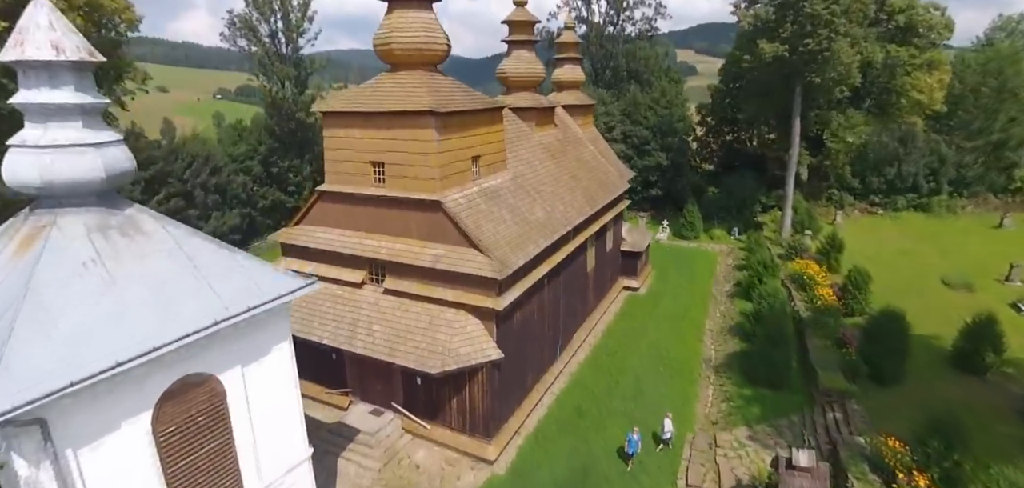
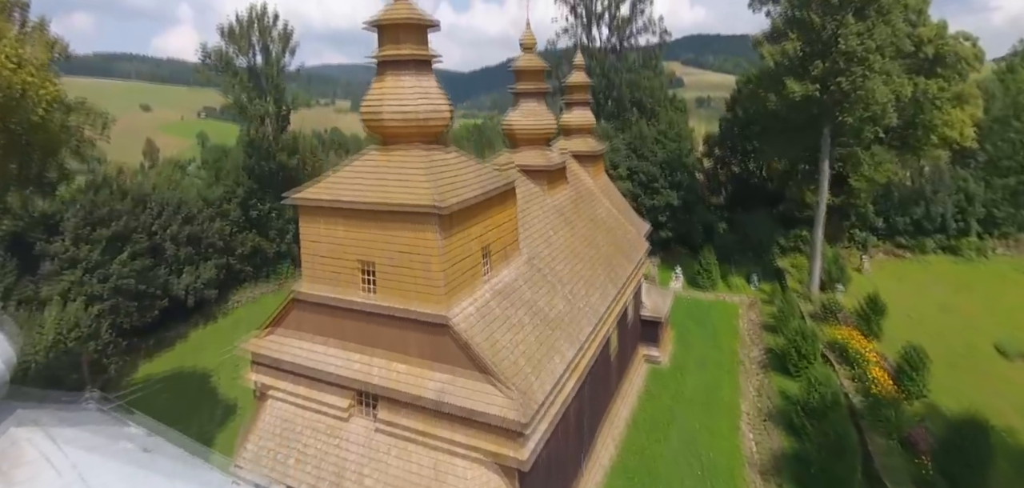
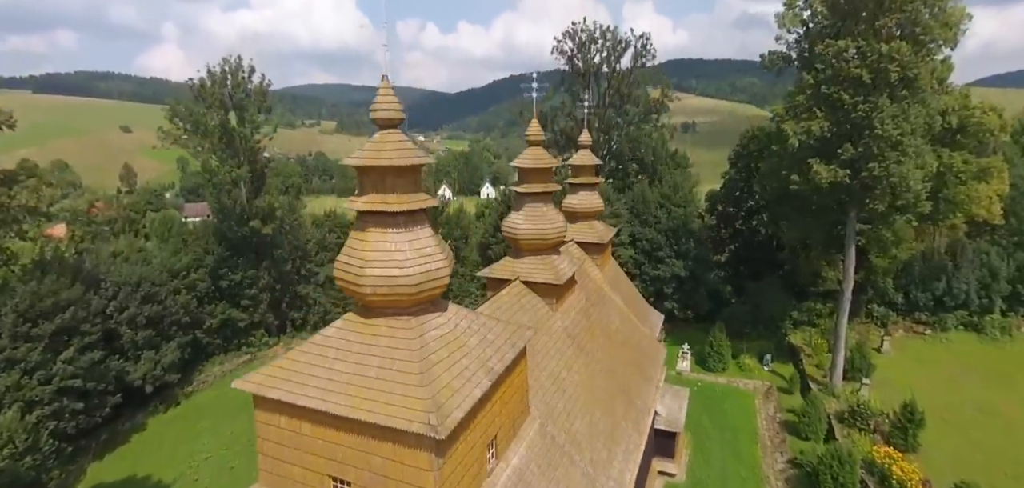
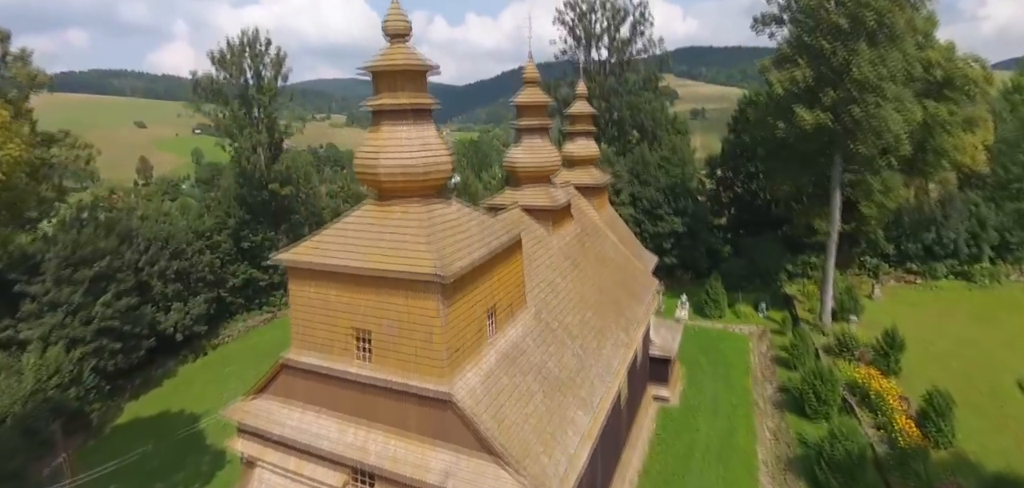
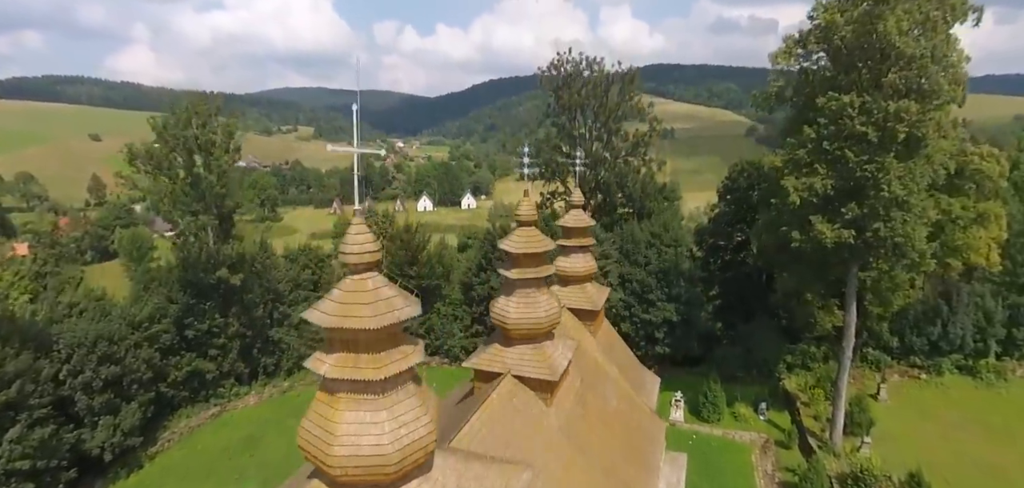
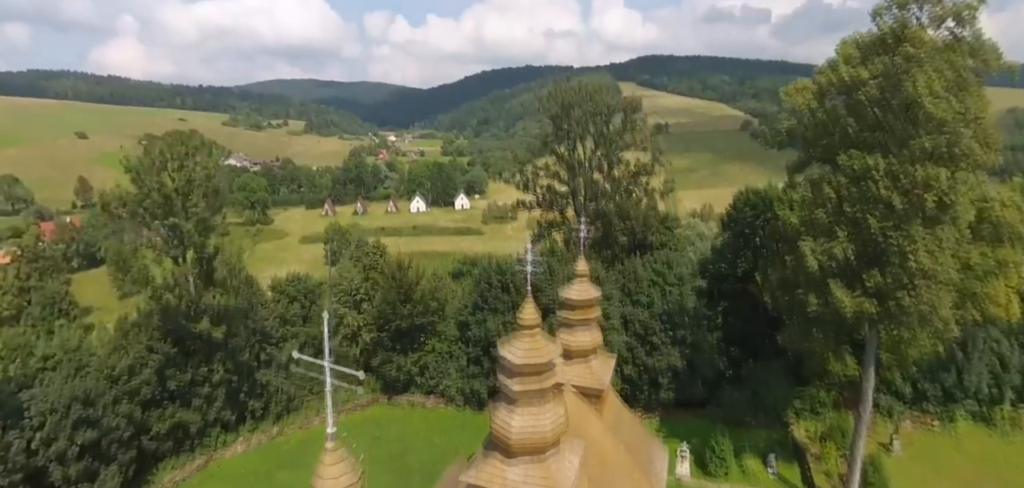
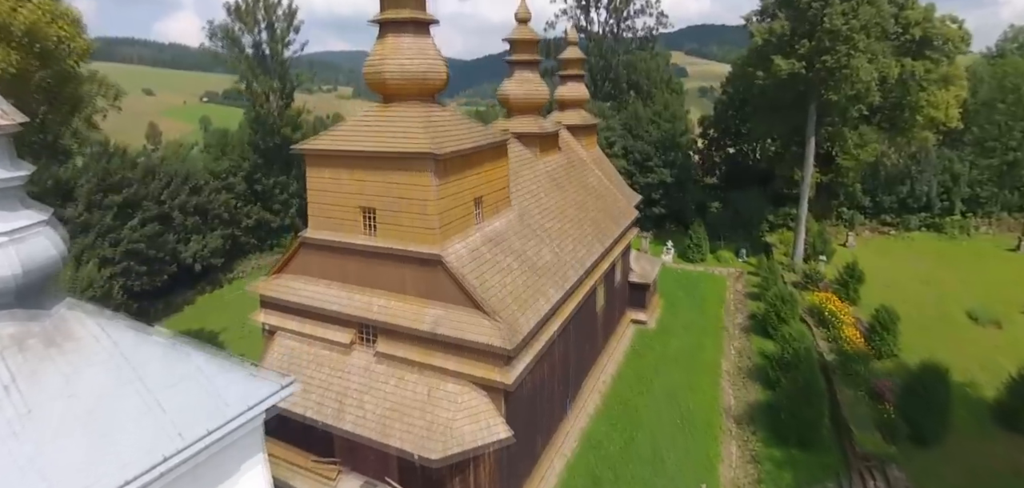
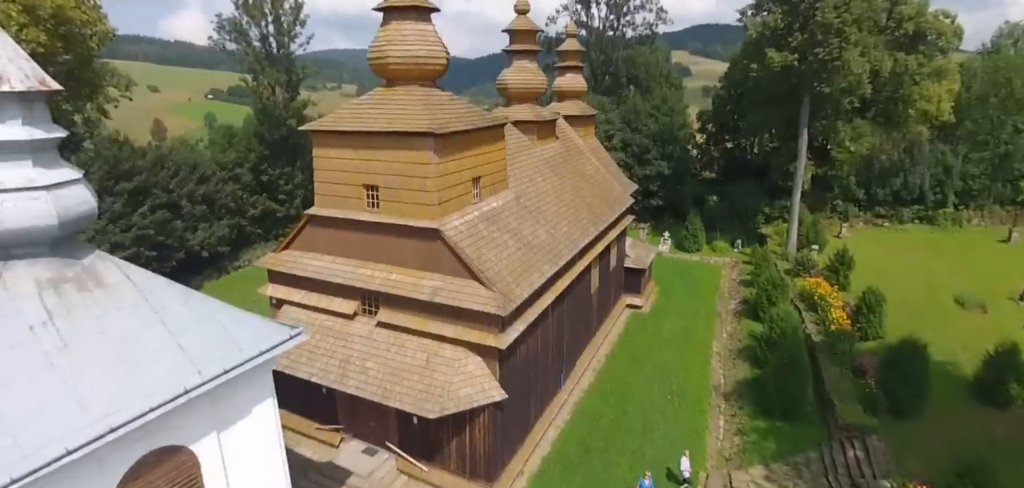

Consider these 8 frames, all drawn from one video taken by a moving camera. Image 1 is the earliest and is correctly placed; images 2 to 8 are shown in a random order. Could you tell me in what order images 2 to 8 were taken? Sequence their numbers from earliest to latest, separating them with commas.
8, 7, 2, 4, 3, 5, 6
